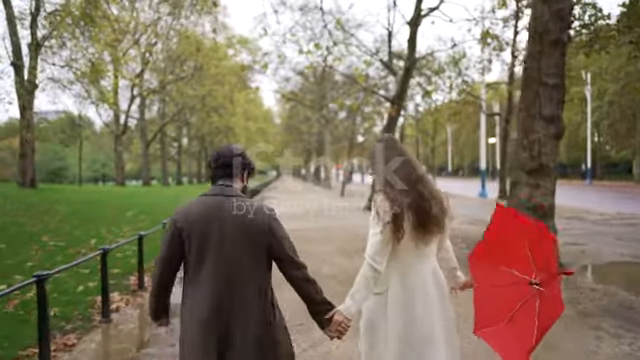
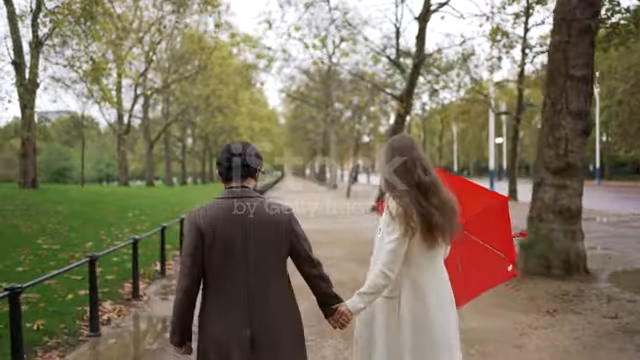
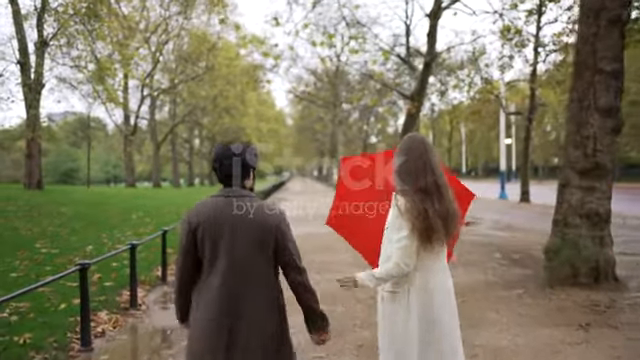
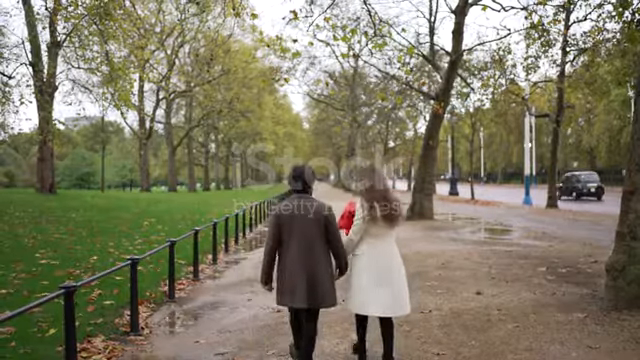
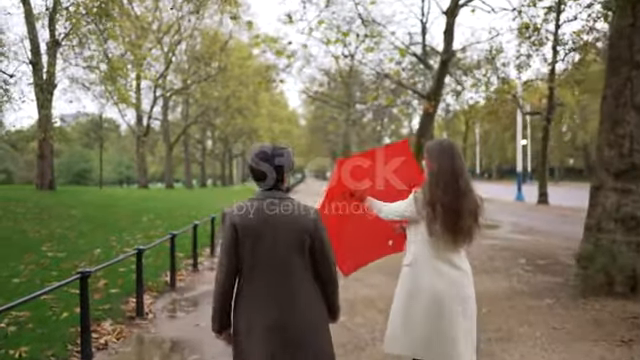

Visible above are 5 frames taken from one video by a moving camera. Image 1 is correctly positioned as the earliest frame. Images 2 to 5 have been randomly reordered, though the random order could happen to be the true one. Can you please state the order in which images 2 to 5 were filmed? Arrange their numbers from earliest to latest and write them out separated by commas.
2, 3, 5, 4
